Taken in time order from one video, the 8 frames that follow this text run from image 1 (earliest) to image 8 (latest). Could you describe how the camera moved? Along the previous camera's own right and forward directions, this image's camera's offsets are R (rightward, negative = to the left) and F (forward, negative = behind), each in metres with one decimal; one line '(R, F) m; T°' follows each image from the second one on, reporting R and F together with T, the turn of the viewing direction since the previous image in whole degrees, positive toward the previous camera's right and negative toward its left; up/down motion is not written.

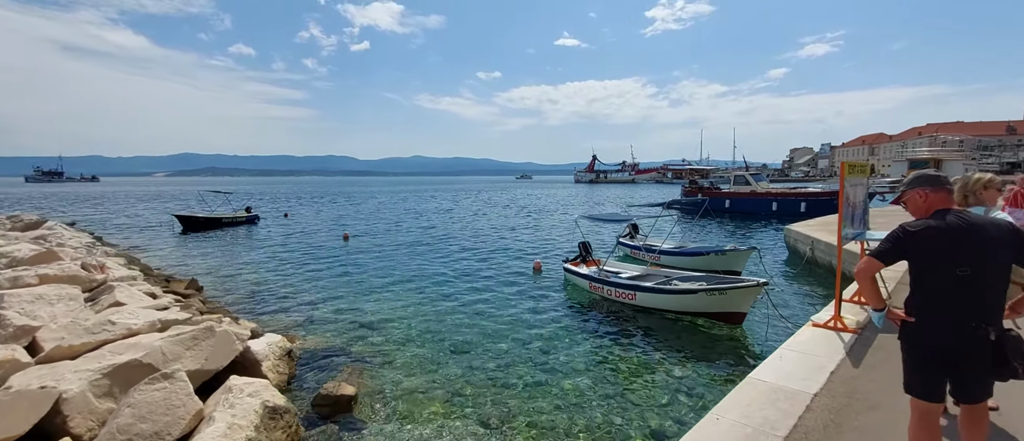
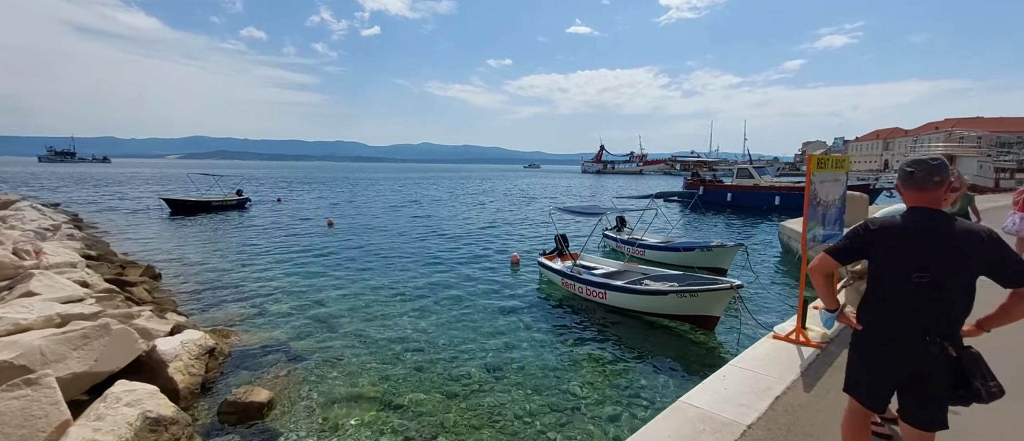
(+0.9, +0.6) m; -1°
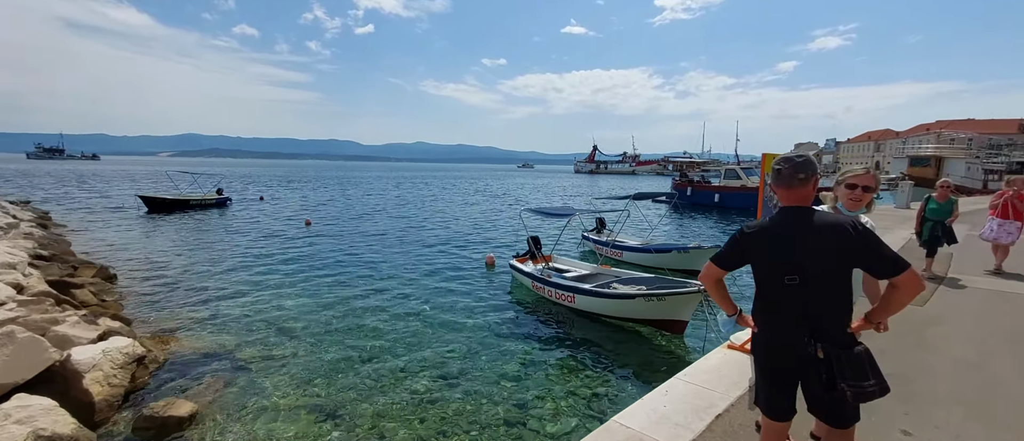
(+0.6, +0.3) m; +1°
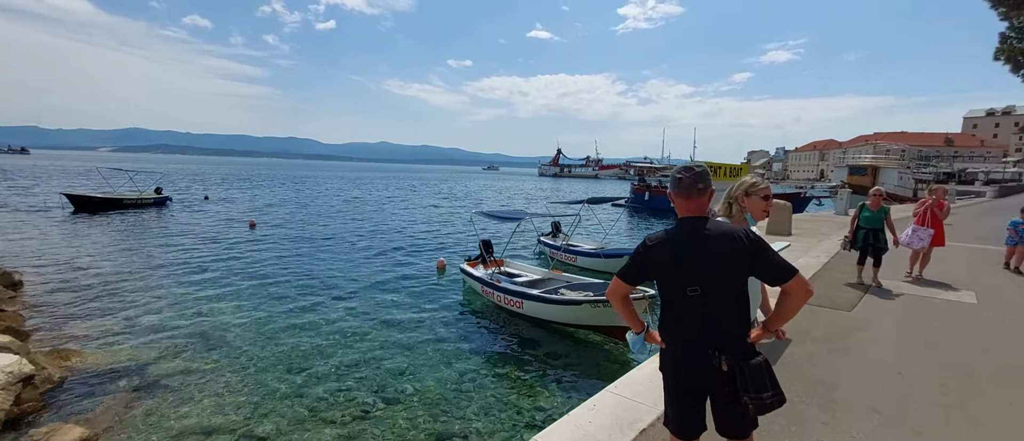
(+0.4, +0.2) m; +4°
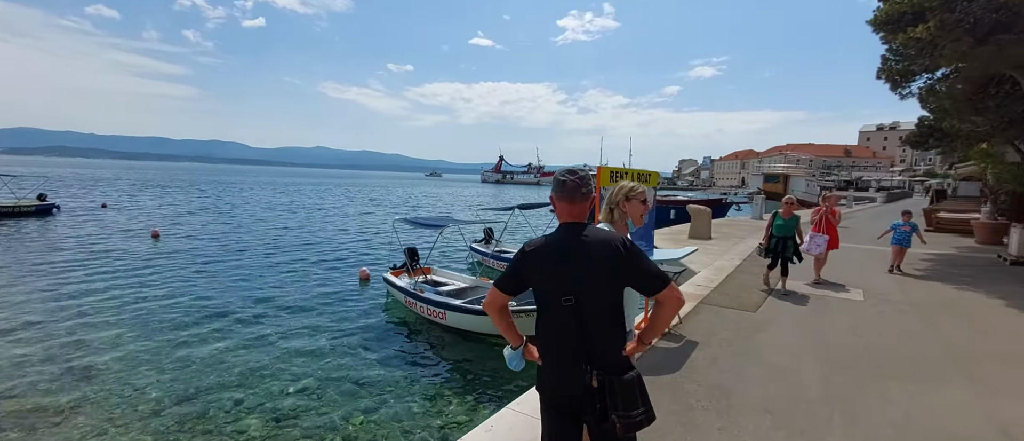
(+0.4, +0.2) m; +7°
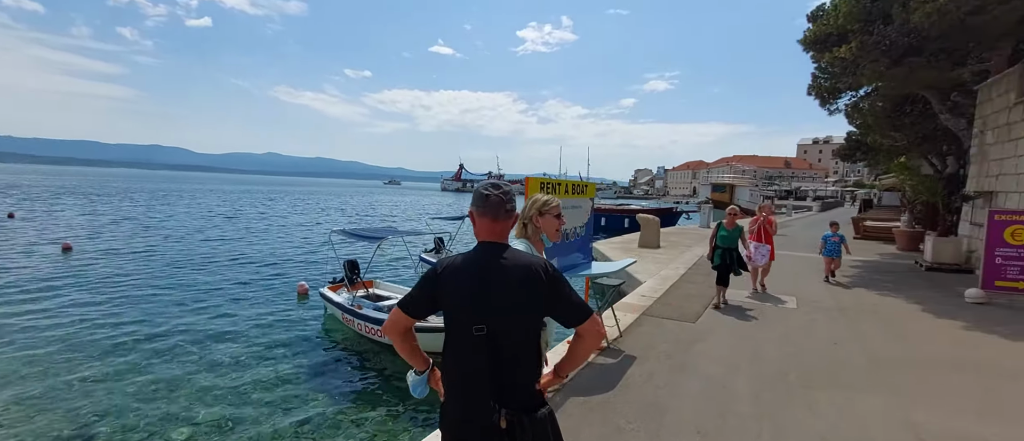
(+0.3, +0.2) m; +5°
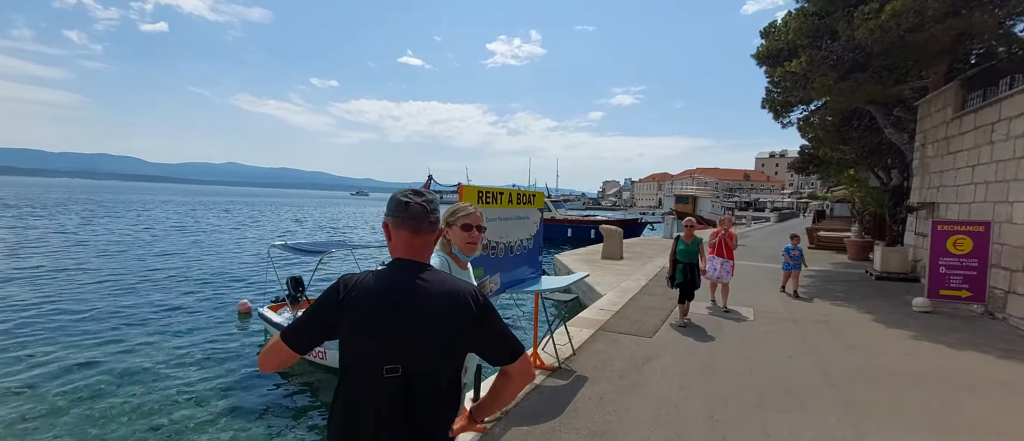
(+0.3, +0.3) m; +4°
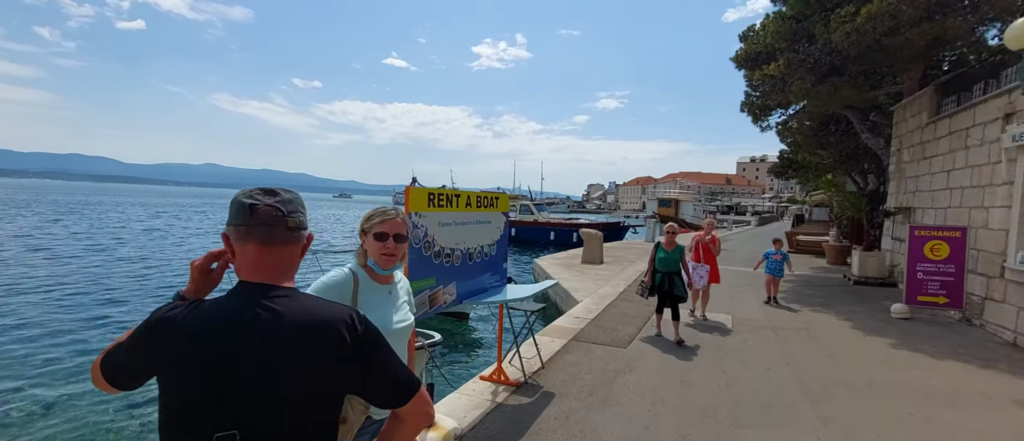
(+0.3, +0.4) m; +2°
